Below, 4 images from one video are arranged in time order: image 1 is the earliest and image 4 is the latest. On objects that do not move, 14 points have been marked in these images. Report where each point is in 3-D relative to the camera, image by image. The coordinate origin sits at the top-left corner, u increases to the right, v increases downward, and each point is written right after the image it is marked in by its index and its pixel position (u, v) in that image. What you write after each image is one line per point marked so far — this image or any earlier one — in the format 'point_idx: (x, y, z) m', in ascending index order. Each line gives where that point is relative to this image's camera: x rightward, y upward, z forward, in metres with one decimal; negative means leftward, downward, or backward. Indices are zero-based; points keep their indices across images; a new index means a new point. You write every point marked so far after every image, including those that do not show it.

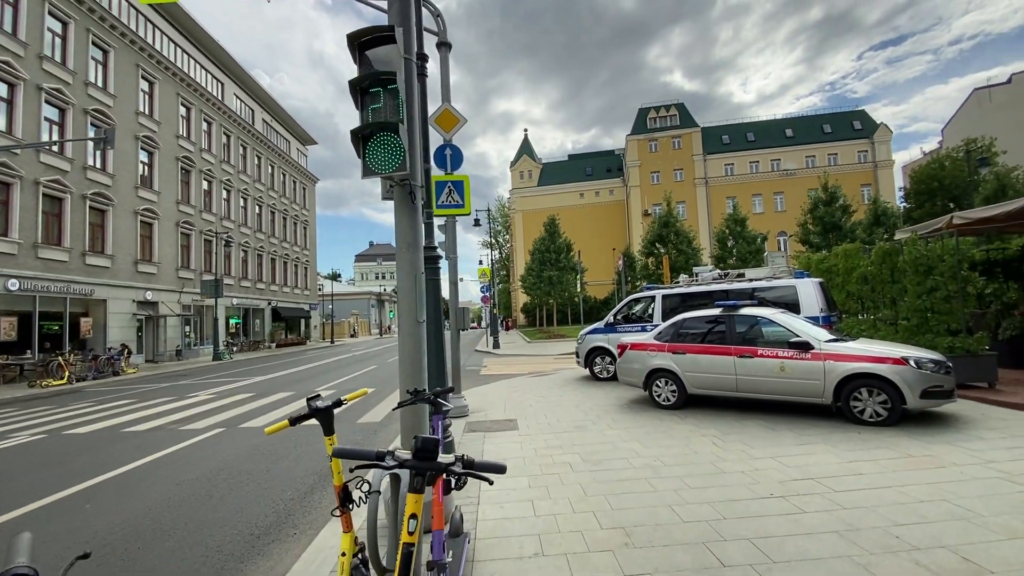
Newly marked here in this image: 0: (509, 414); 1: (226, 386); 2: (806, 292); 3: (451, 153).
0: (-0.1, -2.2, +8.4) m
1: (-10.2, -3.5, +17.0) m
2: (+5.7, -0.1, +9.4) m
3: (-1.1, +2.5, +8.8) m
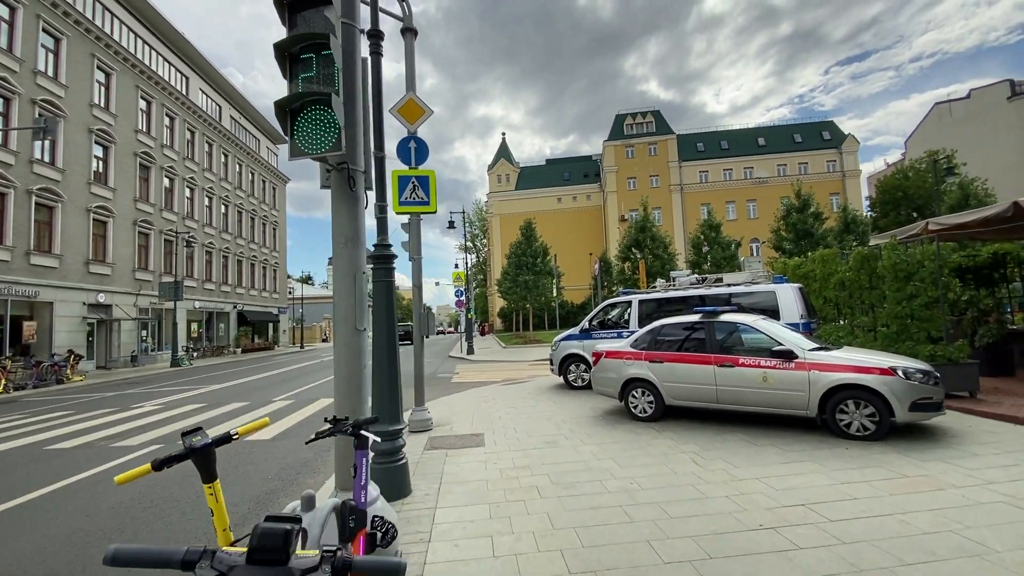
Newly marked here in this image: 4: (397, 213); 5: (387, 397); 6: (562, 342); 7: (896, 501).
0: (-0.6, -2.3, +7.8) m
1: (-11.1, -3.6, +15.9) m
2: (+5.2, -0.2, +9.1) m
3: (-1.7, +2.4, +8.2) m
4: (-2.0, +1.3, +8.2) m
5: (-1.3, -1.1, +5.0) m
6: (+1.2, -1.3, +11.4) m
7: (+3.4, -1.9, +4.2) m
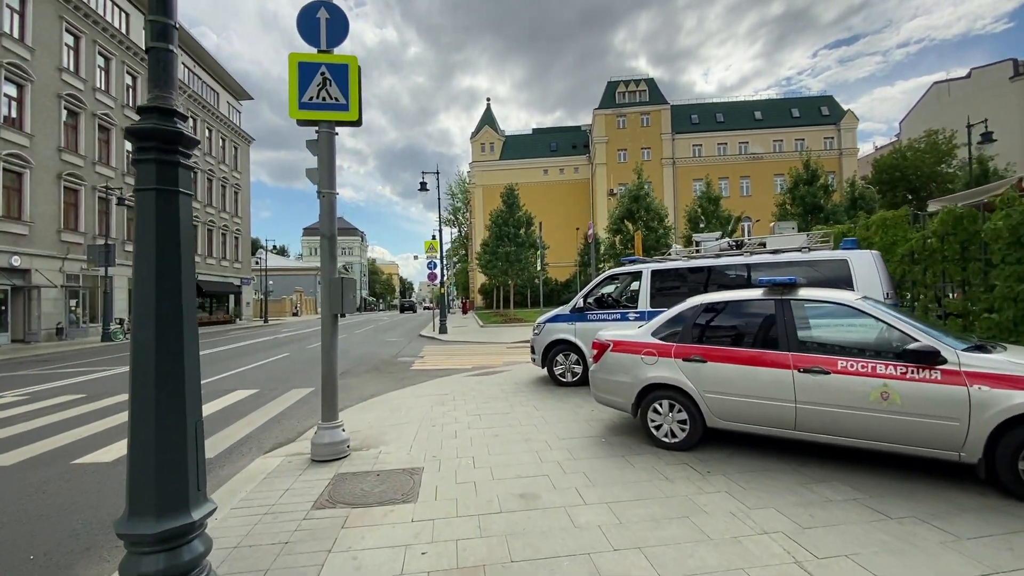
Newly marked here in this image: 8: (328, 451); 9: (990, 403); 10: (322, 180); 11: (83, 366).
0: (-1.0, -1.8, +5.1) m
1: (-11.9, -2.5, +12.9) m
2: (+4.7, +0.3, +6.5) m
3: (-2.0, +2.9, +5.2) m
4: (-2.3, +1.8, +5.3) m
5: (-1.6, -0.8, +2.2) m
6: (+0.6, -0.6, +8.7) m
7: (+3.0, -1.6, +1.6) m
8: (-1.9, -1.7, +5.1) m
9: (+3.6, -0.9, +3.6) m
10: (-2.1, +1.2, +5.3) m
11: (-15.1, -2.7, +17.0) m
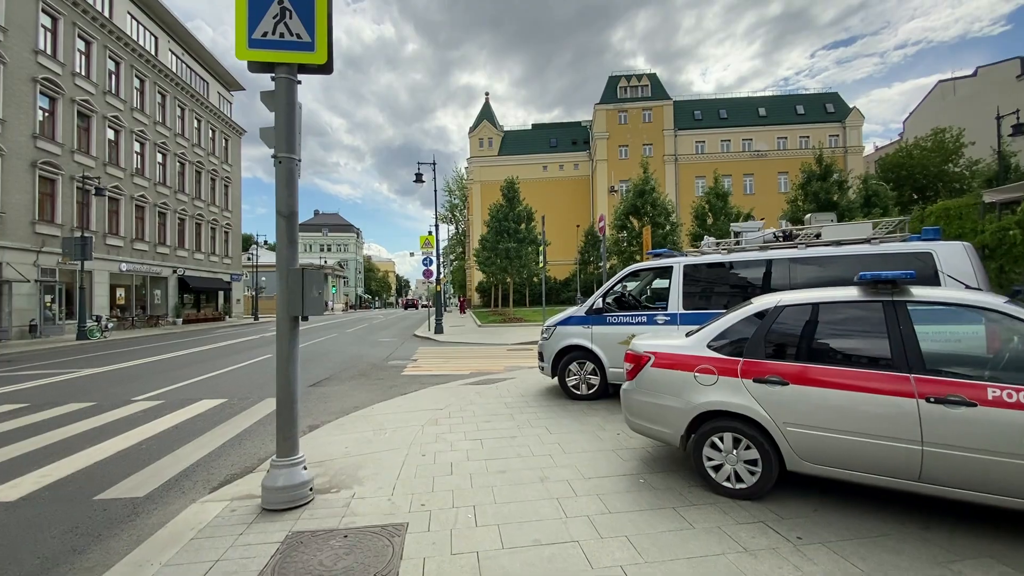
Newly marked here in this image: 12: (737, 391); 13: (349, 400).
0: (-0.9, -1.7, +3.9) m
1: (-11.8, -2.3, +11.6) m
2: (+4.8, +0.3, +5.3) m
3: (-1.9, +3.0, +4.0) m
4: (-2.2, +1.9, +4.1) m
5: (-1.5, -0.7, +1.0) m
6: (+0.7, -0.6, +7.5) m
7: (+3.2, -1.6, +0.5) m
8: (-1.8, -1.7, +3.9) m
9: (+3.7, -0.9, +2.4) m
10: (-2.0, +1.2, +4.1) m
11: (-15.1, -2.5, +15.7) m
12: (+1.8, -0.8, +3.7) m
13: (-2.9, -2.0, +8.7) m
